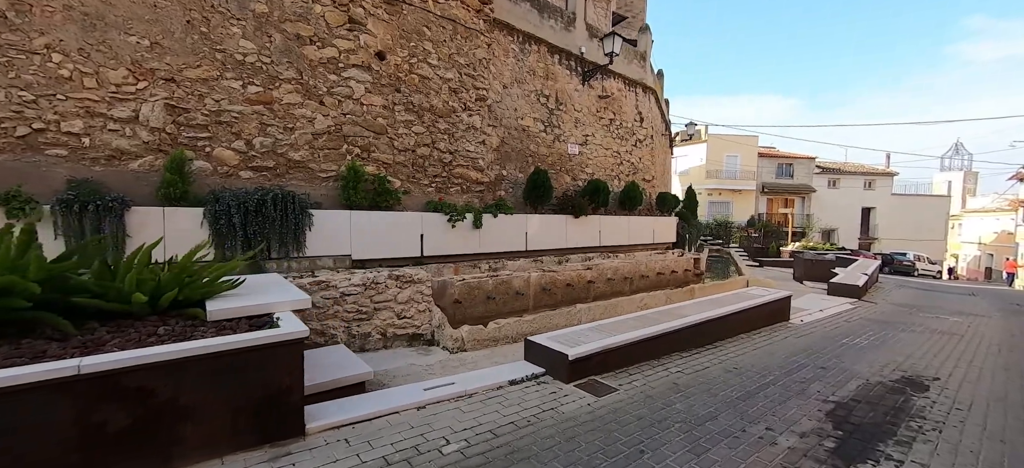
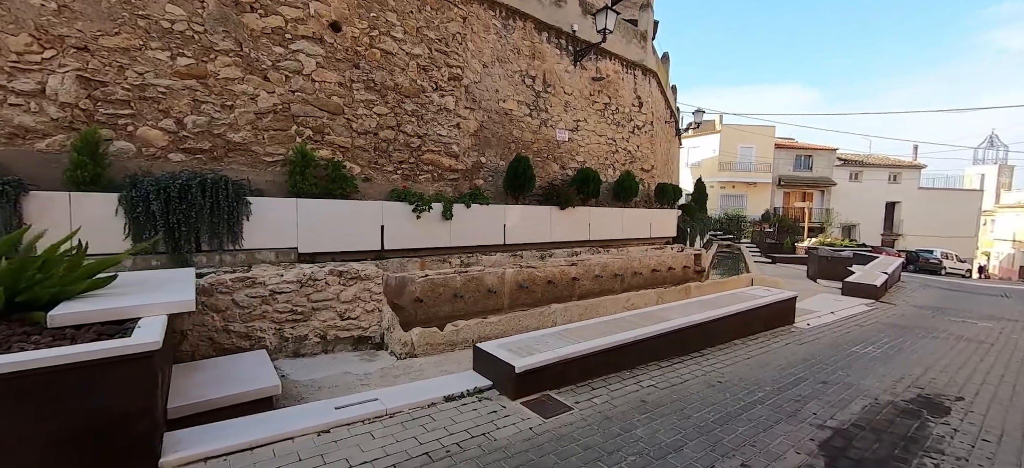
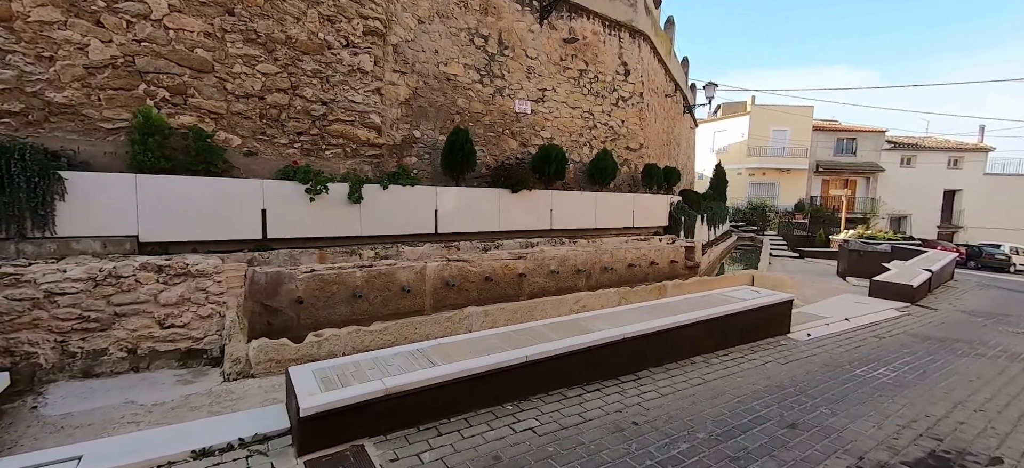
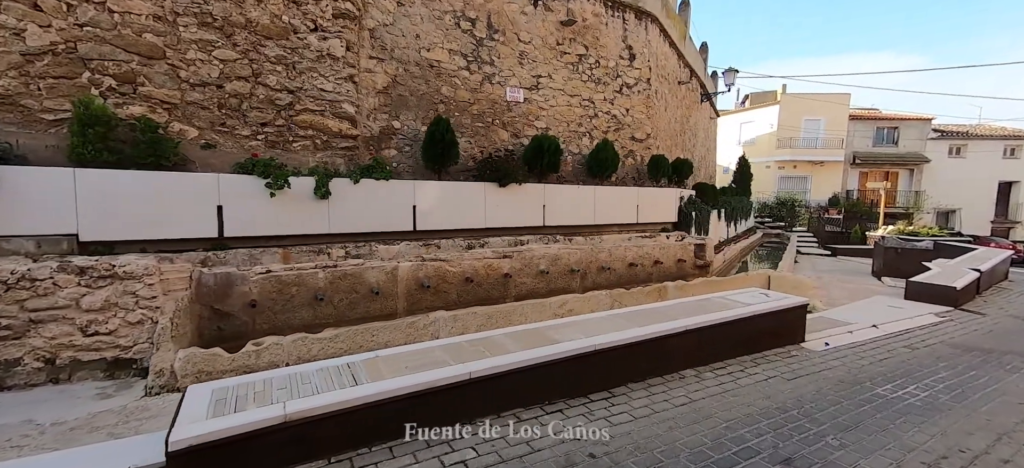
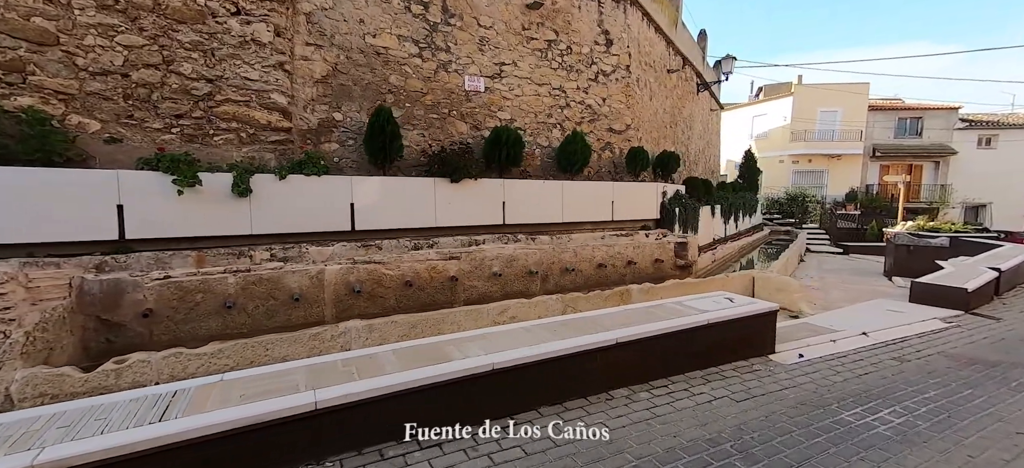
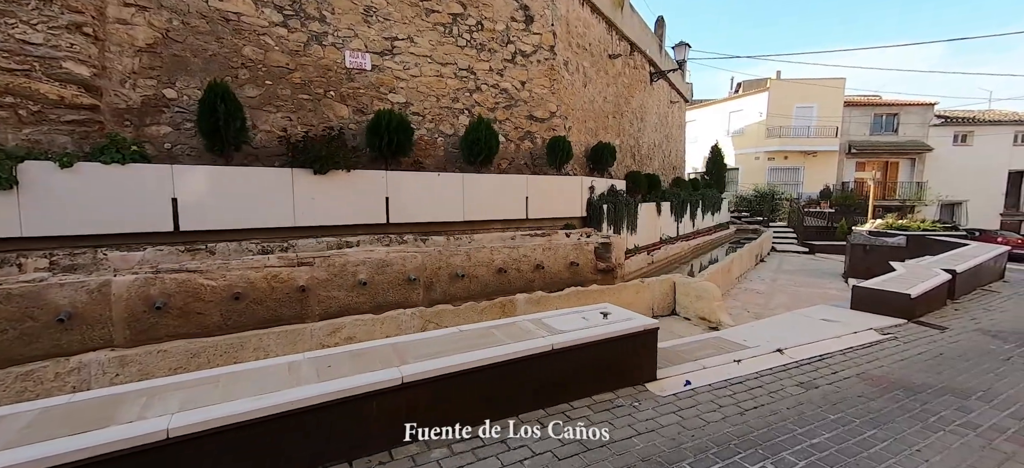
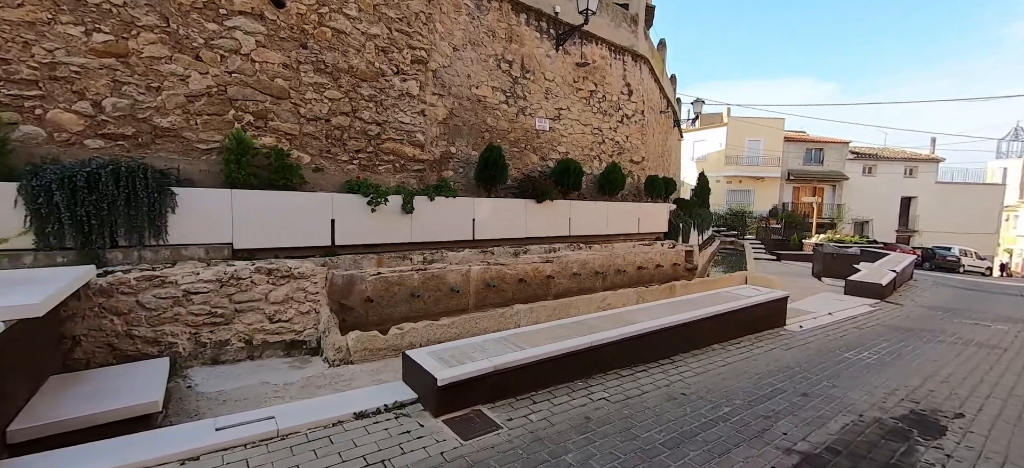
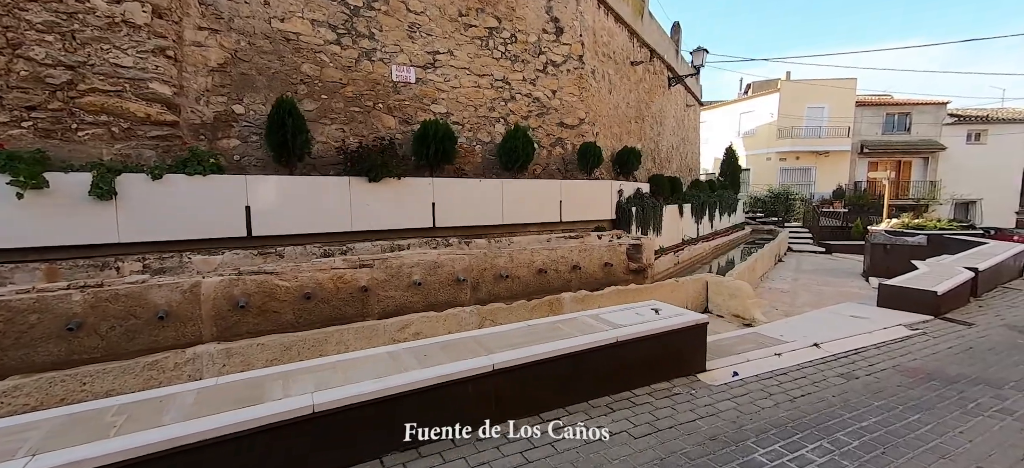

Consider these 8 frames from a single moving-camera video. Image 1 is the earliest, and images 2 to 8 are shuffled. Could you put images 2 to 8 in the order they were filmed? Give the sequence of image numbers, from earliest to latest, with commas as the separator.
2, 7, 3, 4, 5, 8, 6
